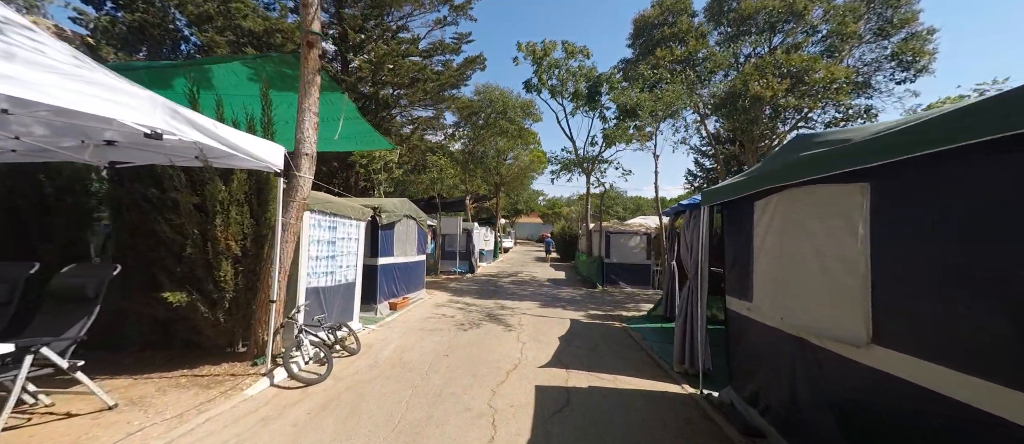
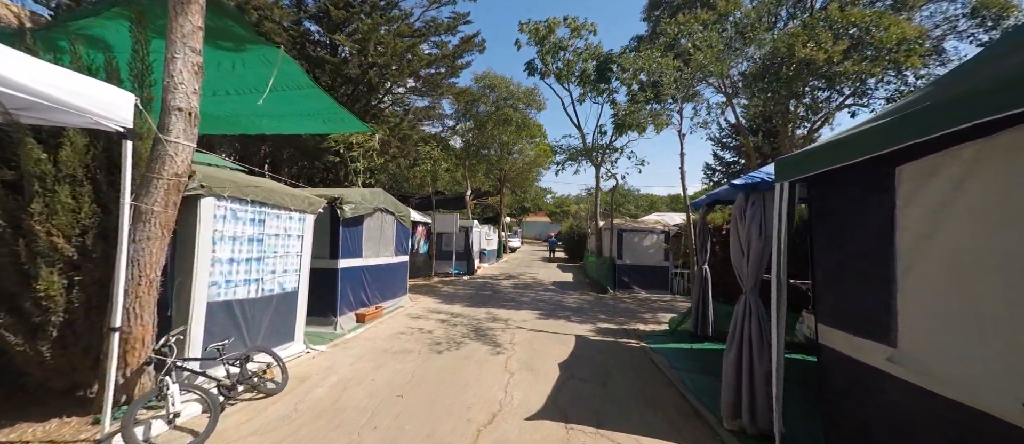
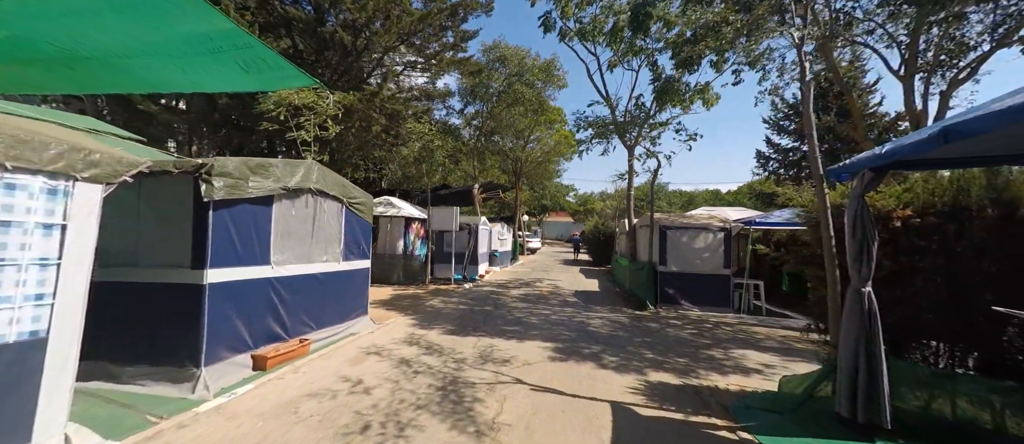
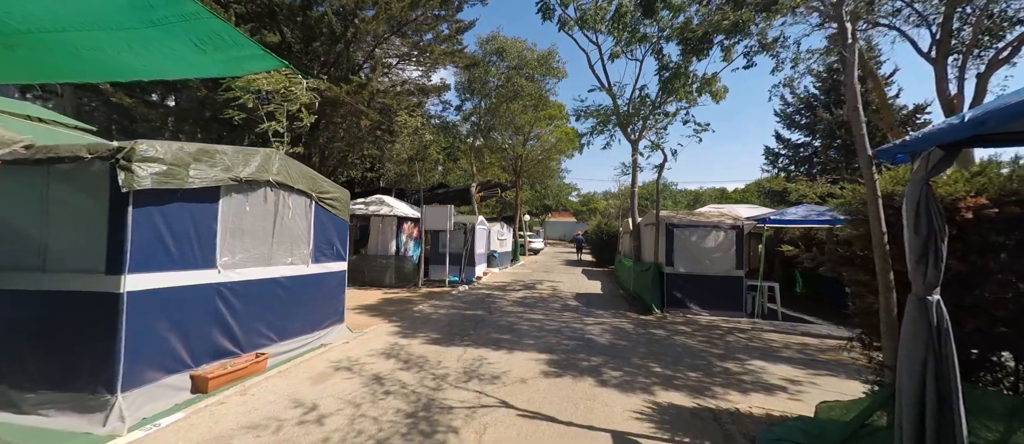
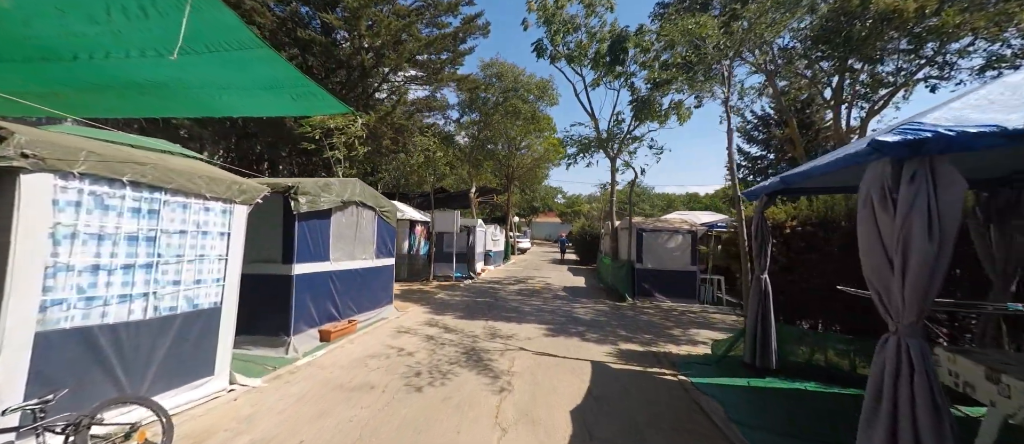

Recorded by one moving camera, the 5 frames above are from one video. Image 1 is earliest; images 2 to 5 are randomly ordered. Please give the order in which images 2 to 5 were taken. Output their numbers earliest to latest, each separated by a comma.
2, 5, 3, 4
